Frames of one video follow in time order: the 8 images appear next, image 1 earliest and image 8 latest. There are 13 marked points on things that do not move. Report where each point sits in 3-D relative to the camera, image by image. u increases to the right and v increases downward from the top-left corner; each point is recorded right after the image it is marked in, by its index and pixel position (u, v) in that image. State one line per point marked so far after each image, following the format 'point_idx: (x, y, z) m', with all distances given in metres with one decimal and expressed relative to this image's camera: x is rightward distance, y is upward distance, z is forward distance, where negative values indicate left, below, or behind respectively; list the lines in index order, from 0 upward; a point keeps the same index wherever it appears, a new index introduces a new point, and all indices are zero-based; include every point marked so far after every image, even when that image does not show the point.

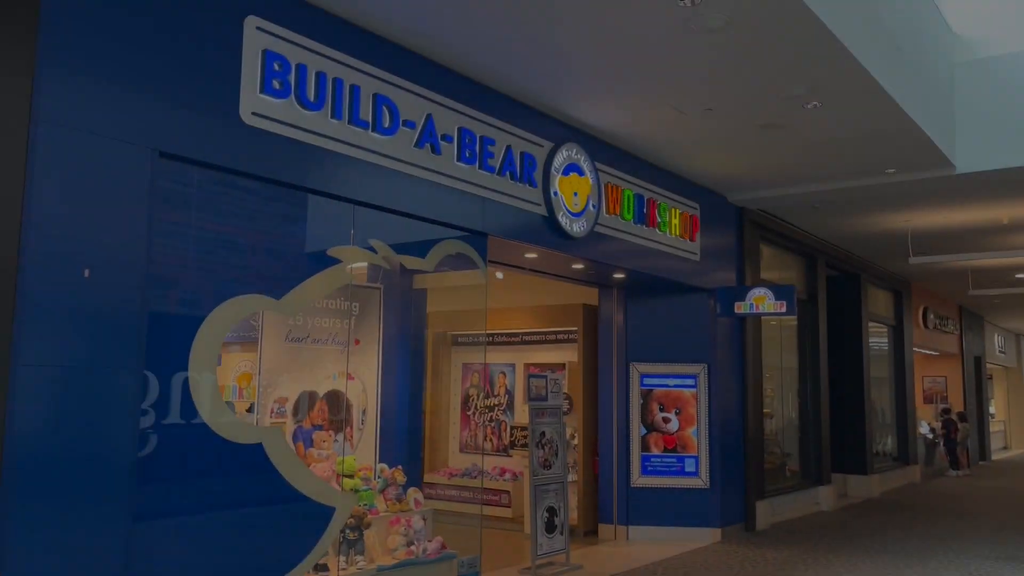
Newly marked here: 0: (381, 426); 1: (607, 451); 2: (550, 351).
0: (-0.9, -0.9, +5.6) m
1: (+0.9, -1.6, +8.4) m
2: (+0.4, -0.7, +9.2) m
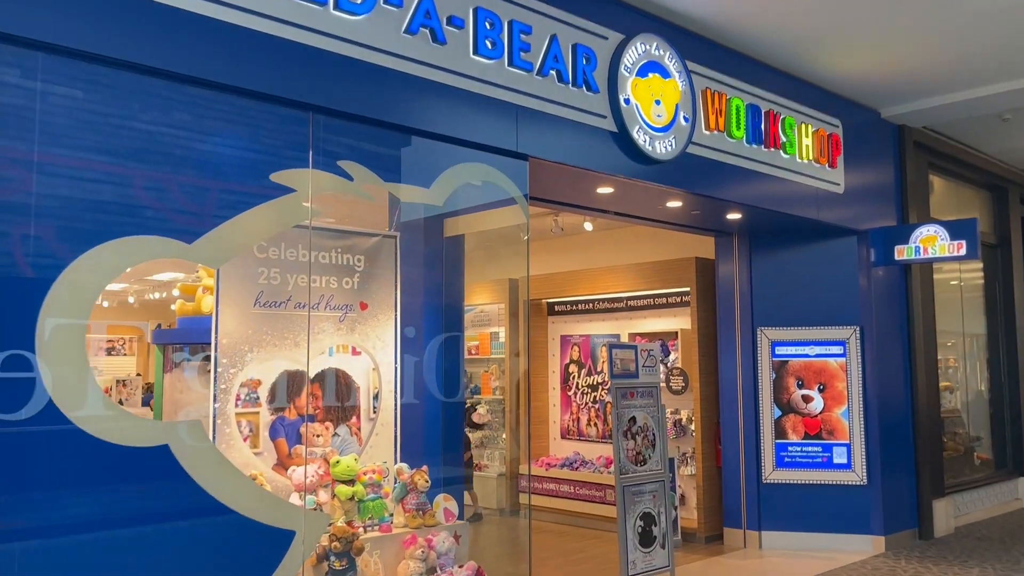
0: (-0.6, -0.7, +4.3) m
1: (+1.8, -1.2, +6.8) m
2: (+1.3, -0.3, +7.7) m
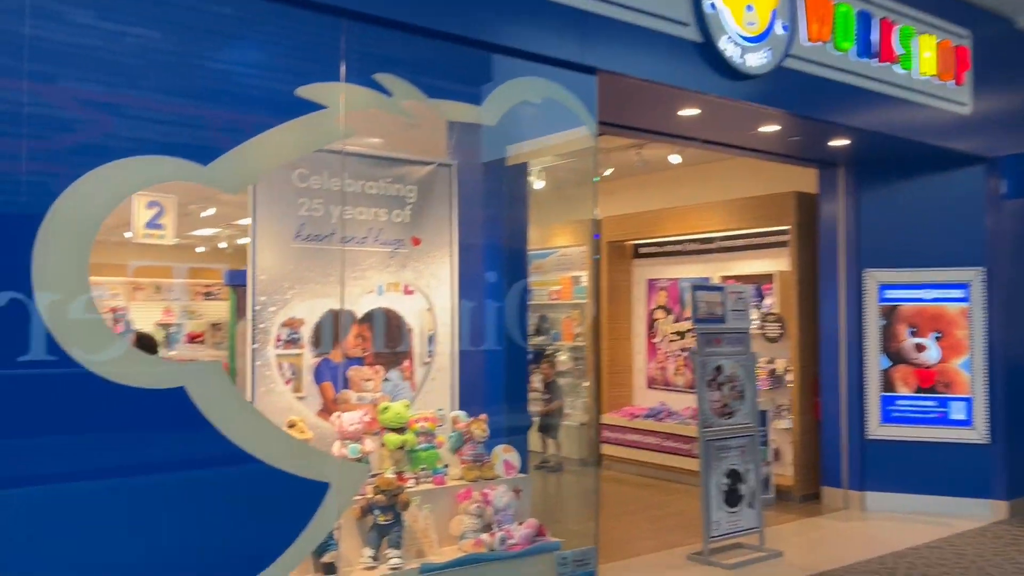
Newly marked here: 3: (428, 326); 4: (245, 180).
0: (-0.2, -0.3, +4.0) m
1: (+2.4, -0.7, +6.2) m
2: (+2.0, +0.2, +7.1) m
3: (-0.4, -0.2, +3.9) m
4: (-1.0, +0.4, +3.1) m
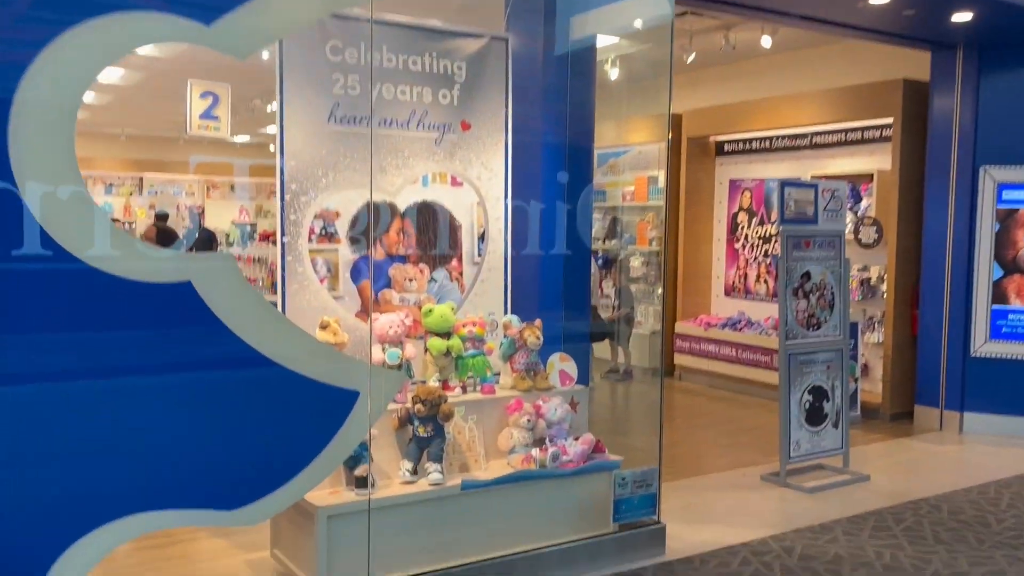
0: (0.0, +0.1, +3.6) m
1: (+2.8, -0.1, +5.6) m
2: (+2.6, +1.0, +6.4) m
3: (-0.1, +0.3, +3.5) m
4: (-0.8, +0.8, +2.7) m
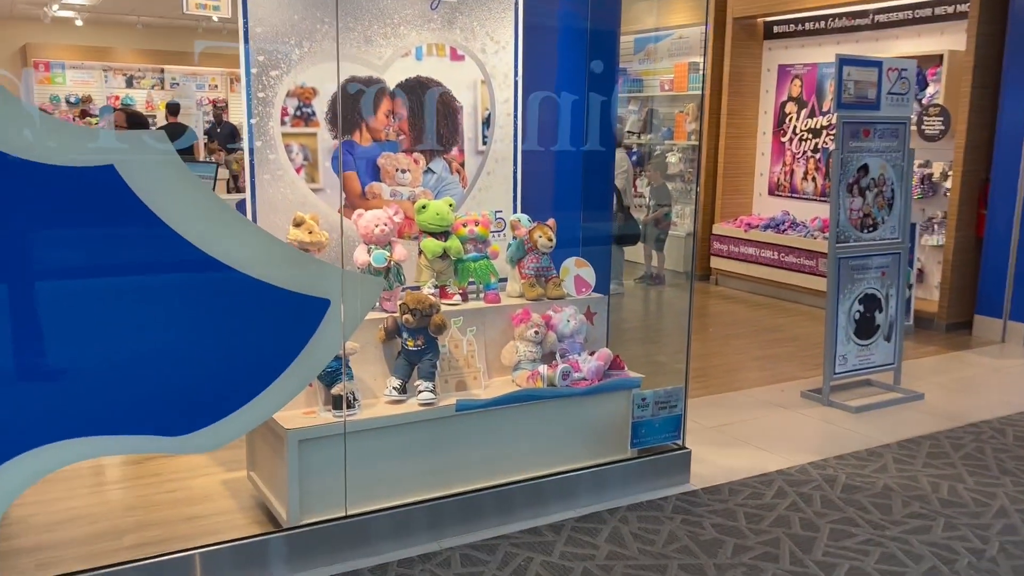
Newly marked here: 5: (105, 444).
0: (+0.1, +0.5, +3.2) m
1: (+2.9, +0.5, +5.0) m
2: (+2.7, +1.7, +5.7) m
3: (-0.1, +0.7, +3.0) m
4: (-0.8, +1.0, +2.2) m
5: (-1.0, -0.4, +2.2) m
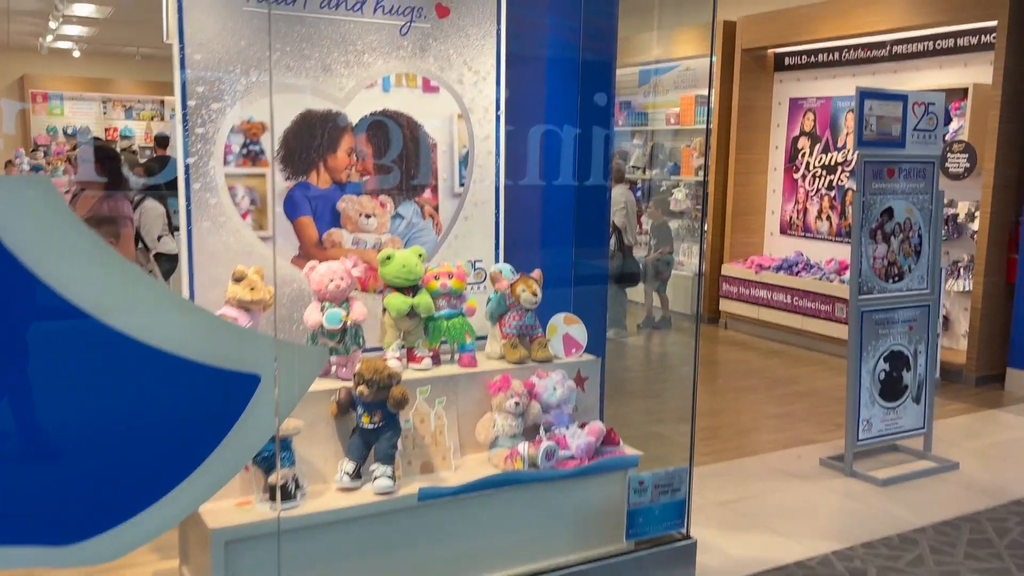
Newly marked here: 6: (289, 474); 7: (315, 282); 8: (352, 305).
0: (0.0, +0.3, +2.8) m
1: (+2.9, +0.3, +4.7) m
2: (+2.7, +1.4, +5.3) m
3: (-0.2, +0.5, +2.7) m
4: (-0.8, +0.9, +1.9) m
5: (-1.1, -0.6, +1.8) m
6: (-0.5, -0.5, +2.1) m
7: (-0.5, 0.0, +2.3) m
8: (-0.5, 0.0, +2.4) m
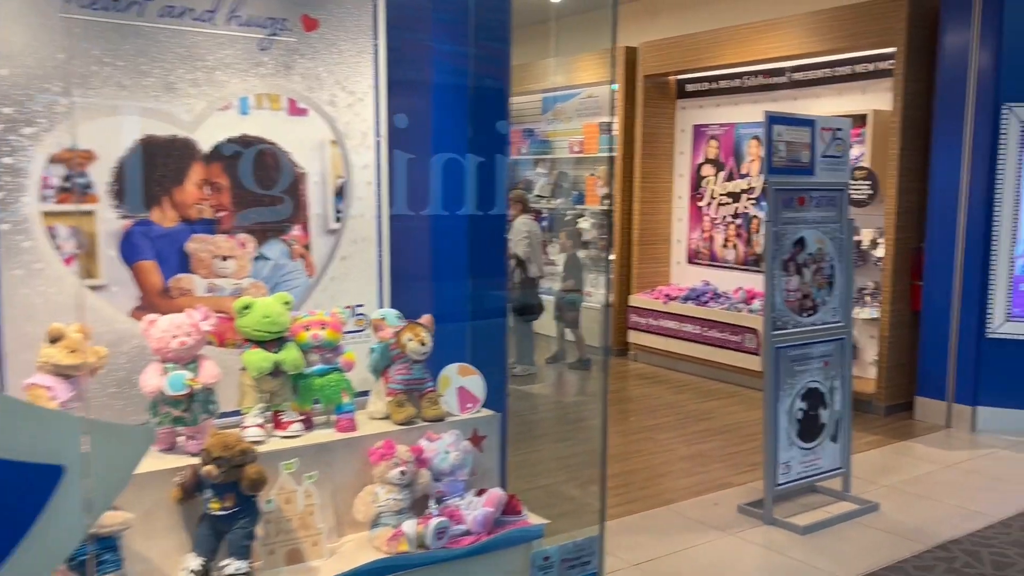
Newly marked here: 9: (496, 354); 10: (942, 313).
0: (-0.3, +0.2, +2.5) m
1: (+2.3, +0.1, +4.6) m
2: (+2.1, +1.2, +5.3) m
3: (-0.5, +0.3, +2.3) m
4: (-1.1, +0.8, +1.5) m
5: (-1.3, -0.7, +1.3) m
6: (-0.8, -0.6, +1.7) m
7: (-0.8, -0.1, +1.9) m
8: (-0.7, -0.2, +2.0) m
9: (-0.1, -0.2, +2.8) m
10: (+2.3, -0.1, +4.7) m
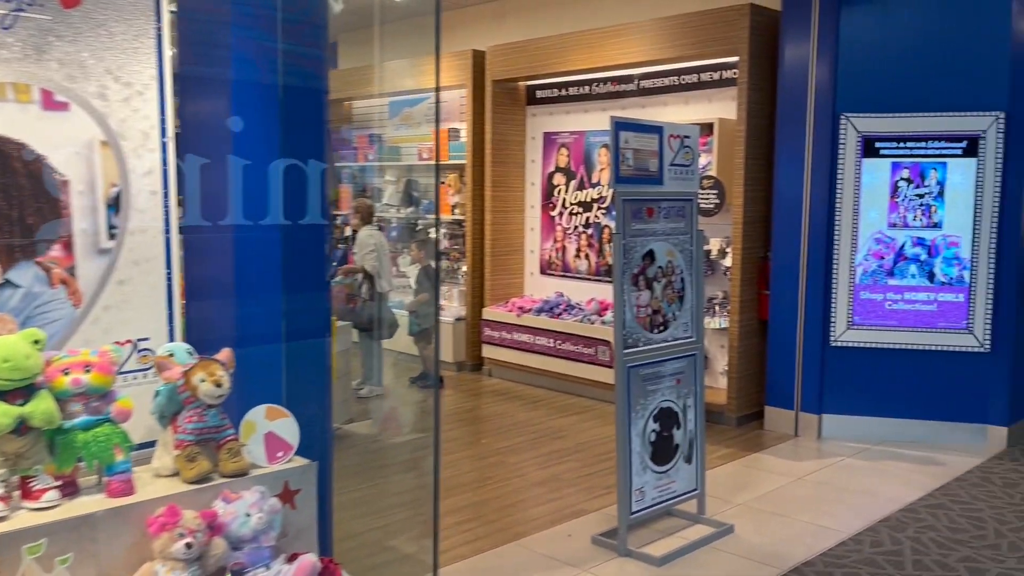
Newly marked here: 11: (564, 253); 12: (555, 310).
0: (-0.8, +0.1, +2.1) m
1: (+1.5, +0.1, +4.6) m
2: (+1.1, +1.1, +5.3) m
3: (-0.9, +0.3, +1.9) m
4: (-1.4, +0.7, +1.0) m
5: (-1.6, -0.8, +0.8) m
6: (-1.1, -0.7, +1.3) m
7: (-1.2, -0.2, +1.5) m
8: (-1.1, -0.3, +1.6) m
9: (-0.6, -0.3, +2.5) m
10: (+1.5, -0.2, +4.7) m
11: (+0.4, +0.3, +6.2) m
12: (+0.3, -0.1, +5.8) m
